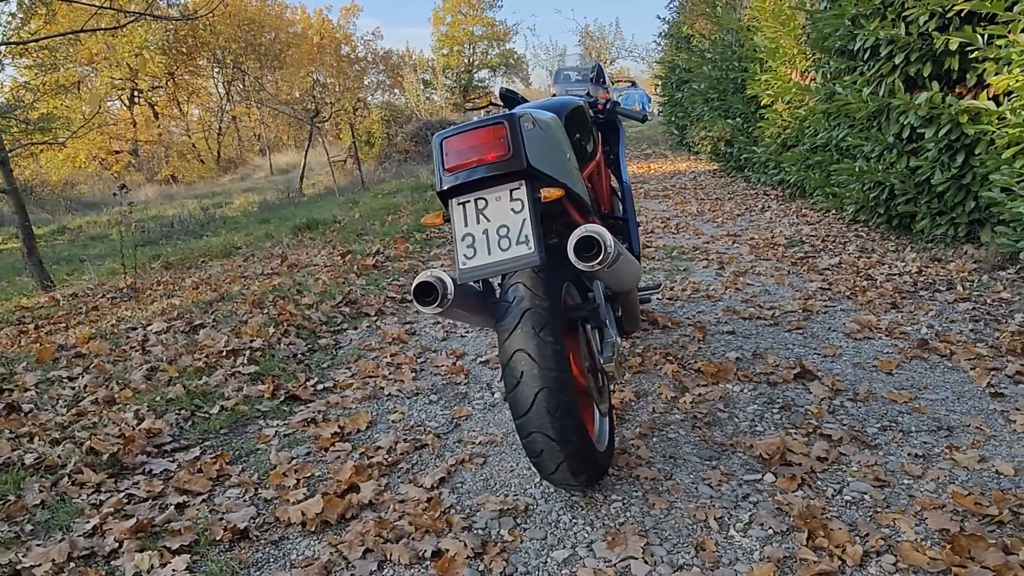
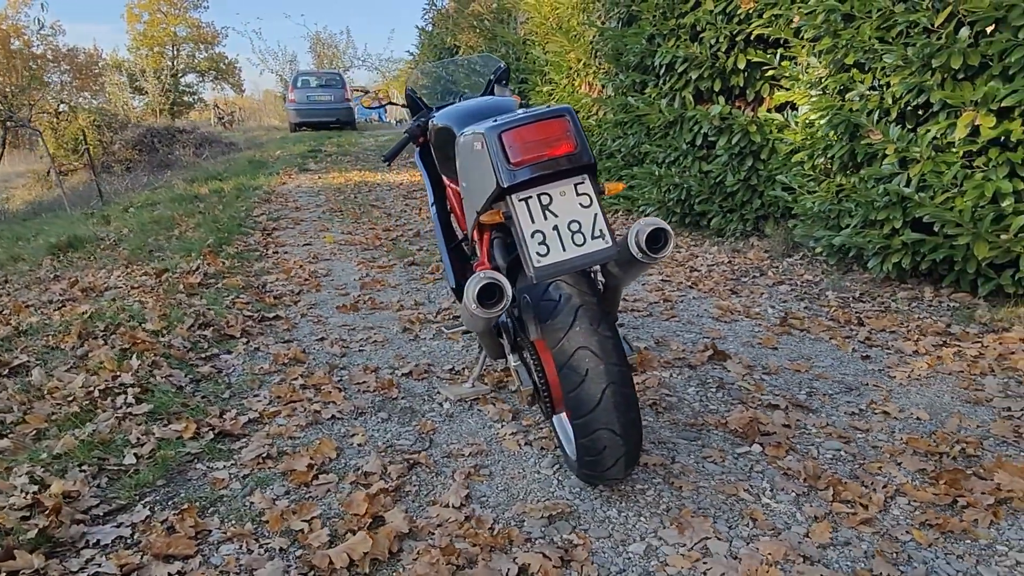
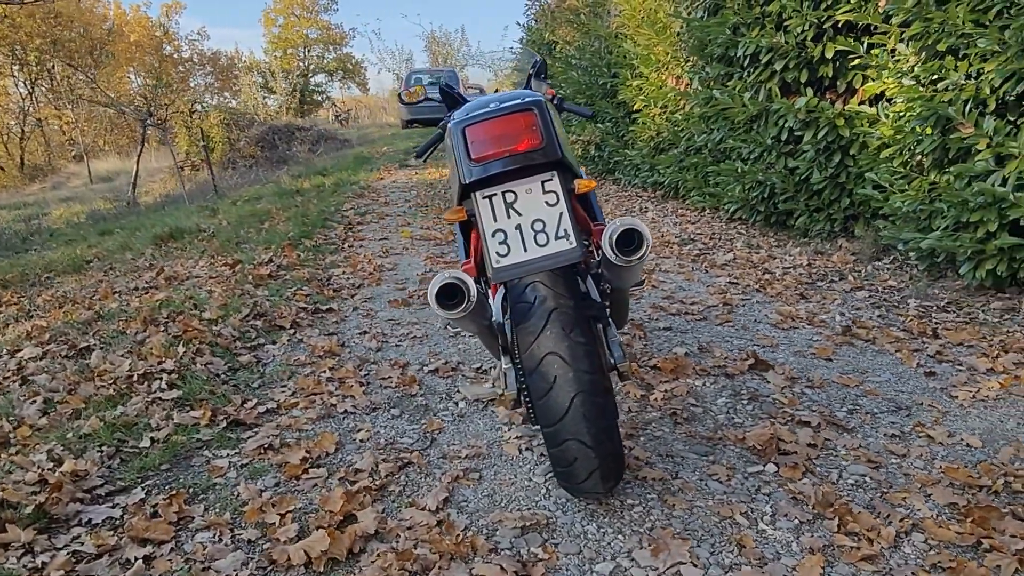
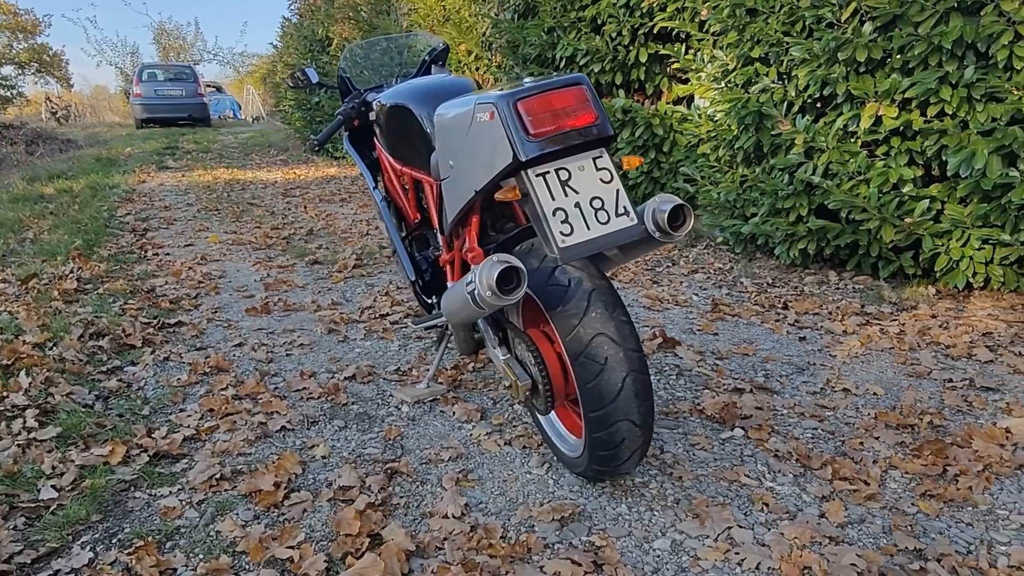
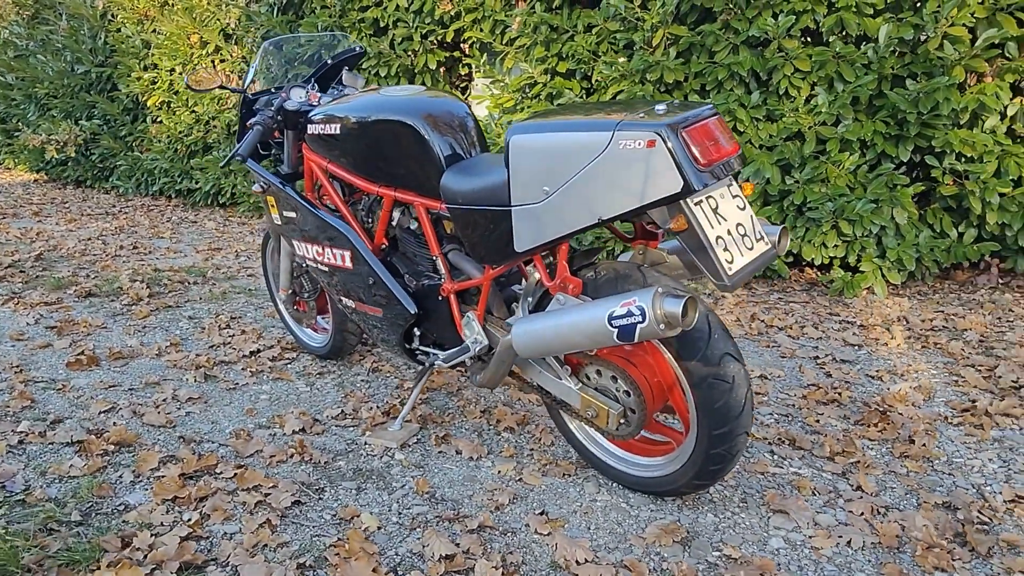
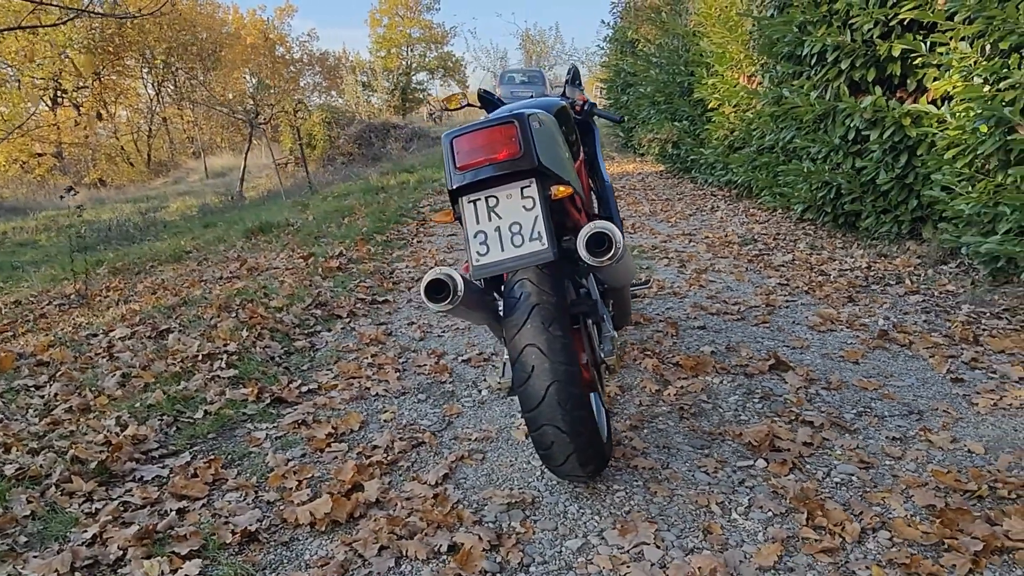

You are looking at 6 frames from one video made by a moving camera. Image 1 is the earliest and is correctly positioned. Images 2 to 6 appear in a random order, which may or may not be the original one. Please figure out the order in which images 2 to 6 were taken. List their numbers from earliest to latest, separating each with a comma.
6, 3, 2, 4, 5
